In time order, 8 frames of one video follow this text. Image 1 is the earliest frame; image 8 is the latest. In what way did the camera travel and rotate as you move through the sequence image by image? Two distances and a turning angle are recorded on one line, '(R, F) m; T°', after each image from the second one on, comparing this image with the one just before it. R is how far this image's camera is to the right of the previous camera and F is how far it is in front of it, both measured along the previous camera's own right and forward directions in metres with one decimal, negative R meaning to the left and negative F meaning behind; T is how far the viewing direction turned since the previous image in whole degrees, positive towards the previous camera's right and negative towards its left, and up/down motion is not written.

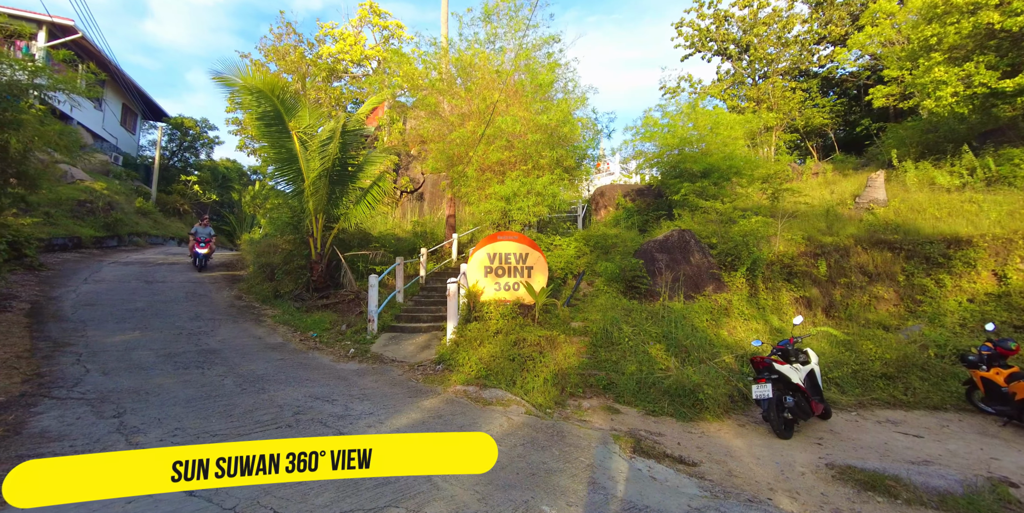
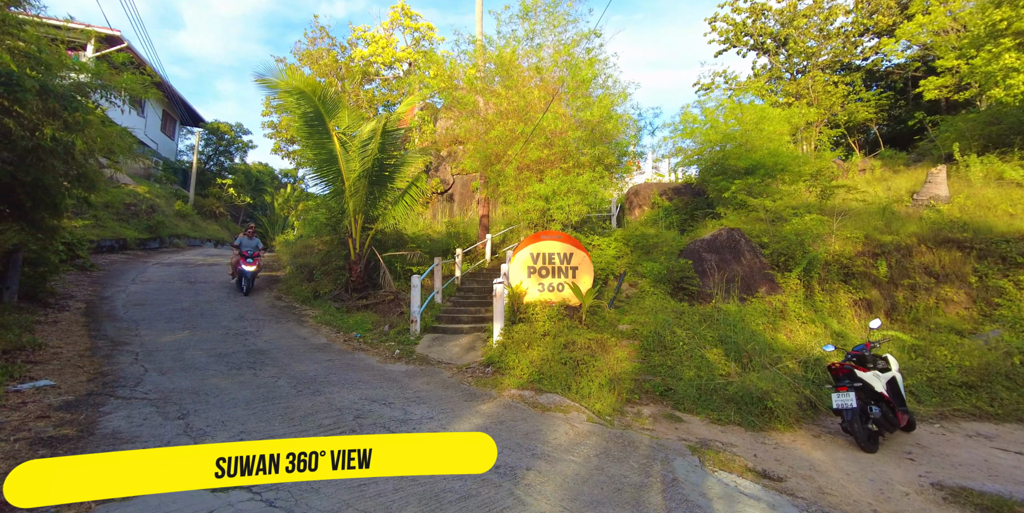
(-0.4, +0.2) m; -3°
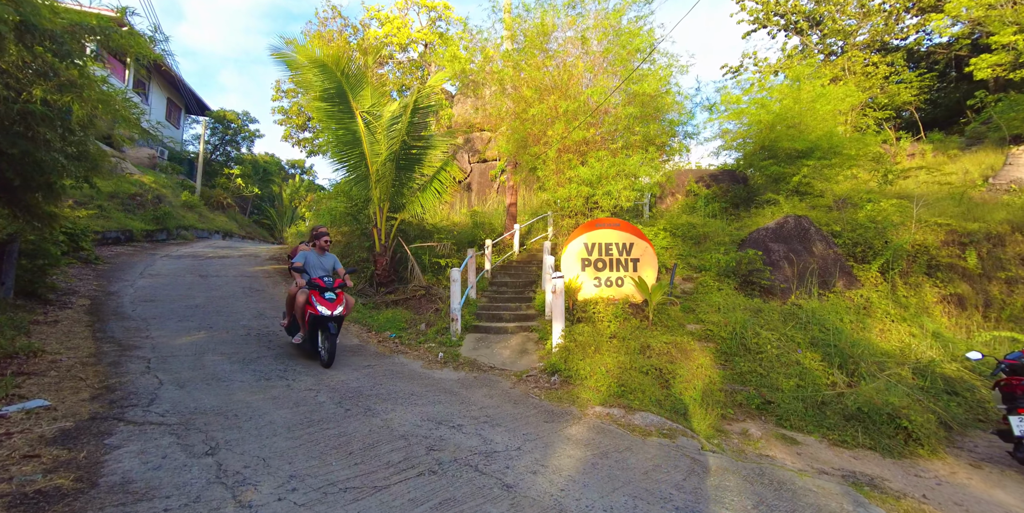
(-0.7, +0.8) m; 0°
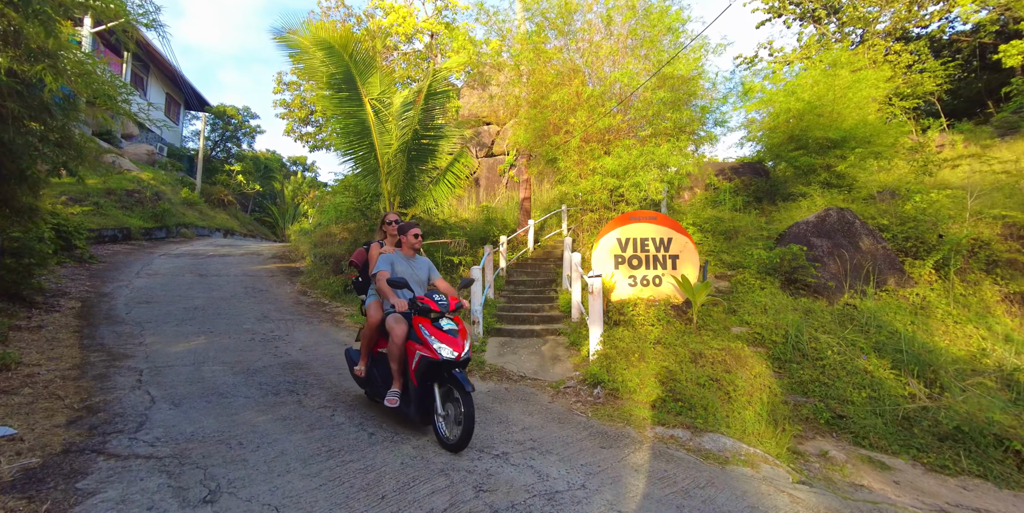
(-0.3, +0.5) m; 0°
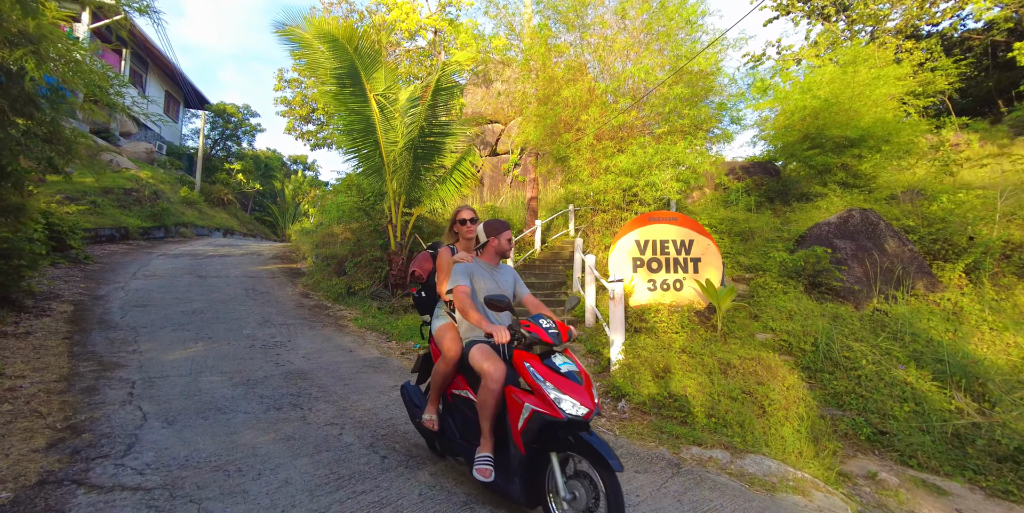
(-0.2, +0.3) m; 0°
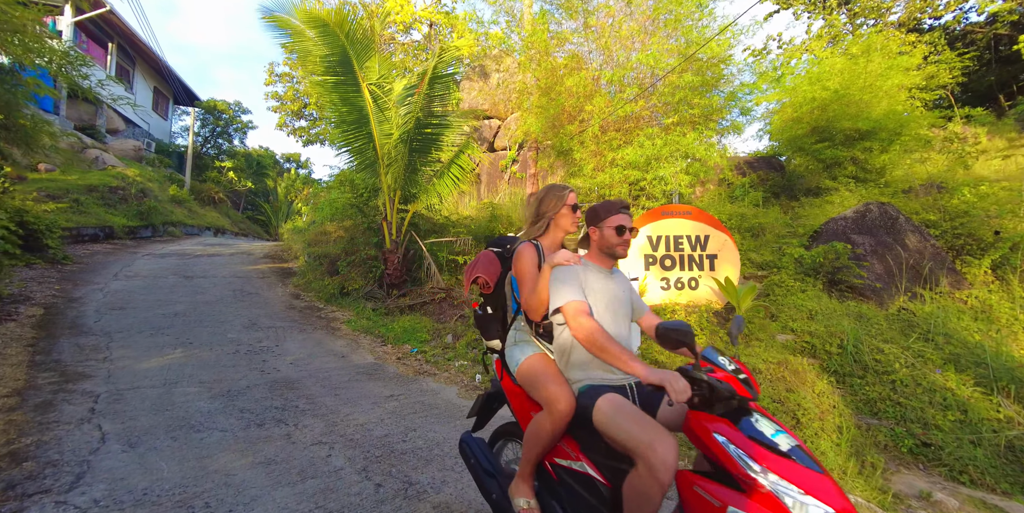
(-0.1, +0.4) m; +1°
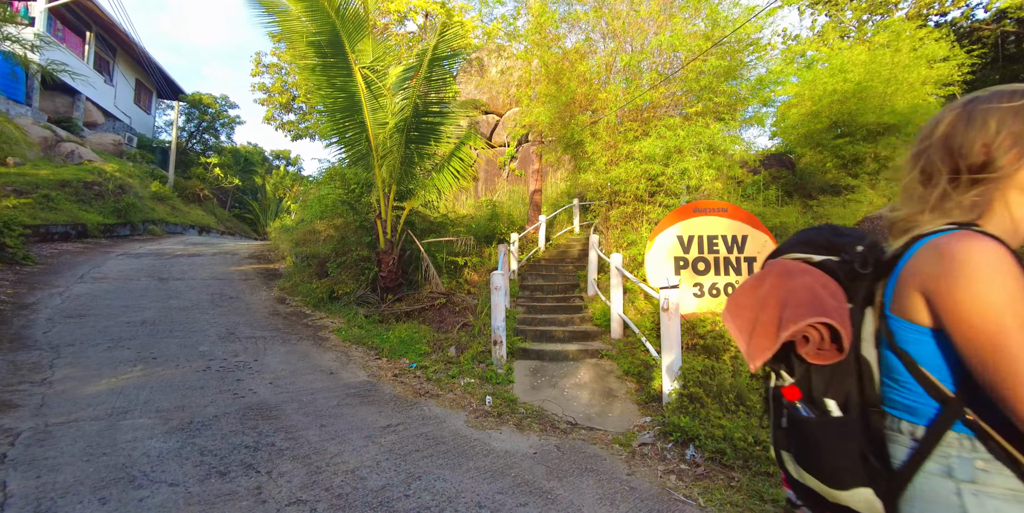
(-0.2, +0.6) m; +1°
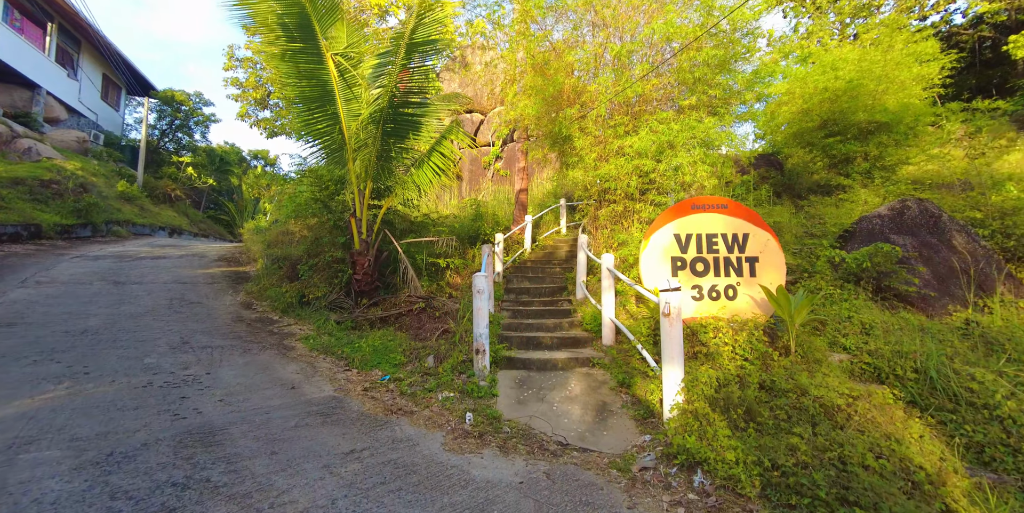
(0.0, +0.4) m; +2°
